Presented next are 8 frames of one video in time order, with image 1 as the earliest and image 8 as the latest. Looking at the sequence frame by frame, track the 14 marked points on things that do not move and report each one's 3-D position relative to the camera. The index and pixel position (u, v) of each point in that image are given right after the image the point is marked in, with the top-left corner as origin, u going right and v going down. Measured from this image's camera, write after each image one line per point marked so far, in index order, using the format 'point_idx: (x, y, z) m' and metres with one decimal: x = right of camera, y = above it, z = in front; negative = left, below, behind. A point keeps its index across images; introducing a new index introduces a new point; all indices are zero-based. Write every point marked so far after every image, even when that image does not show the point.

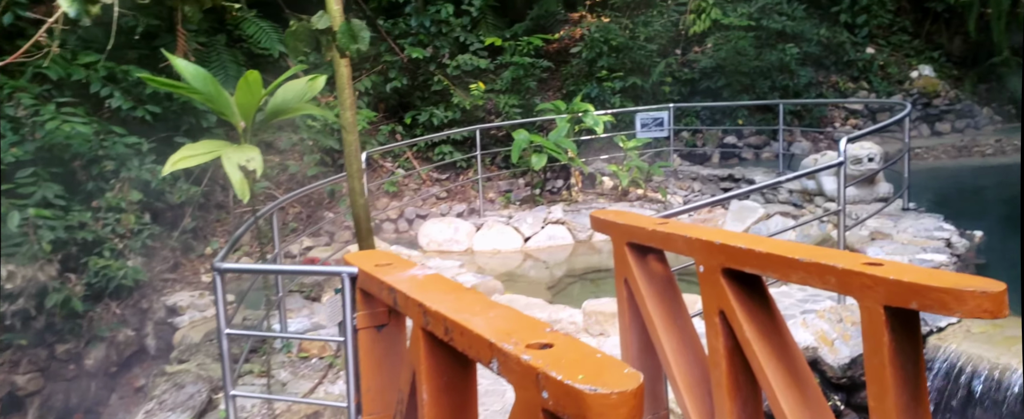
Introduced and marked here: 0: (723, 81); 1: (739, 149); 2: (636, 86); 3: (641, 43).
0: (+2.0, +1.2, +6.4) m
1: (+2.2, +0.6, +6.6) m
2: (+1.1, +1.1, +6.1) m
3: (+1.1, +1.4, +5.9) m
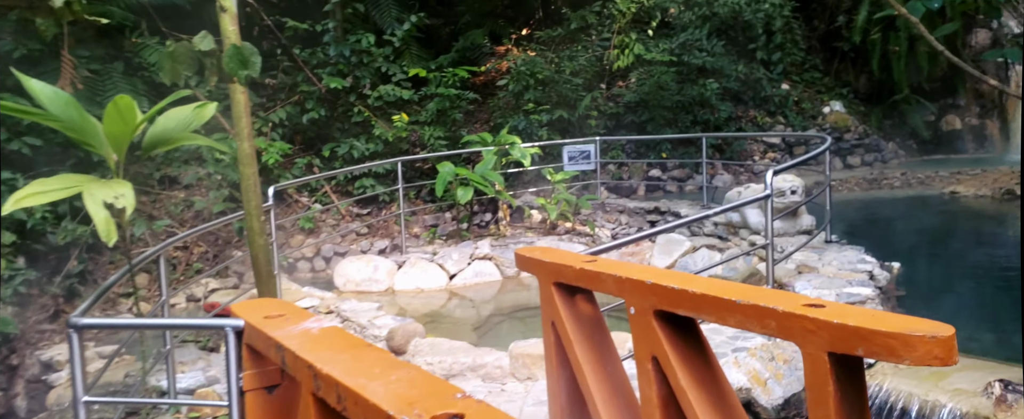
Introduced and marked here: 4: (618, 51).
0: (+1.3, +0.9, +6.5) m
1: (+1.5, +0.2, +6.6) m
2: (+0.5, +0.8, +6.0) m
3: (+0.5, +1.1, +5.9) m
4: (+1.0, +1.5, +6.4) m
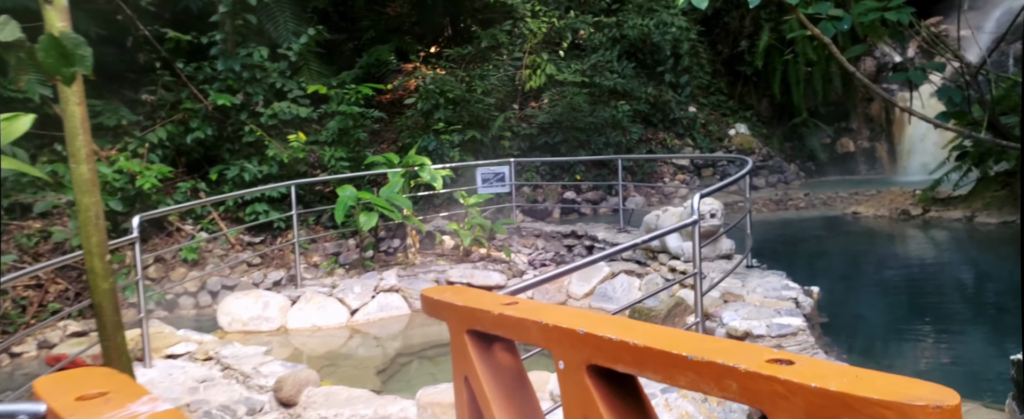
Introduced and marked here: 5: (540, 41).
0: (+0.5, +0.7, +6.4) m
1: (+0.6, 0.0, +6.5) m
2: (-0.3, +0.6, +5.8) m
3: (-0.3, +0.9, +5.7) m
4: (+0.1, +1.3, +6.2) m
5: (+0.2, +1.6, +6.5) m
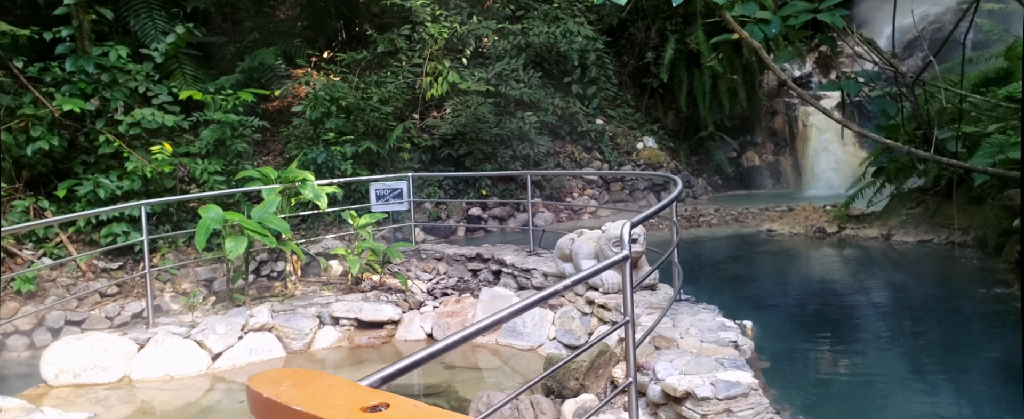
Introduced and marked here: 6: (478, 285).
0: (-0.4, +0.5, +6.0) m
1: (-0.3, -0.1, +6.1) m
2: (-1.1, +0.4, +5.3) m
3: (-1.1, +0.8, +5.2) m
4: (-0.7, +1.1, +5.8) m
5: (-0.6, +1.4, +6.1) m
6: (-0.2, -0.4, +3.7) m
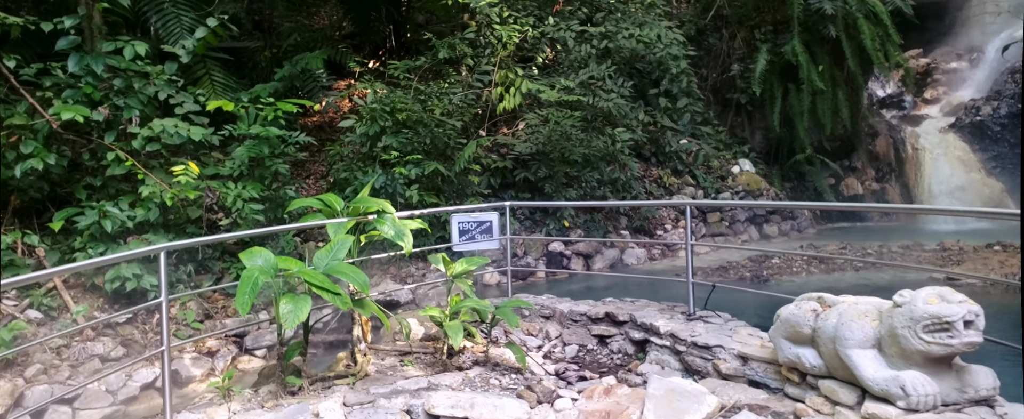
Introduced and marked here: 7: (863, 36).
0: (+0.2, +0.3, +5.0) m
1: (+0.4, -0.4, +5.1) m
2: (-0.5, +0.2, +4.3) m
3: (-0.4, +0.6, +4.2) m
4: (-0.1, +0.9, +4.8) m
5: (0.0, +1.2, +5.2) m
6: (+0.4, -0.6, +2.7) m
7: (+3.1, +1.5, +6.1) m
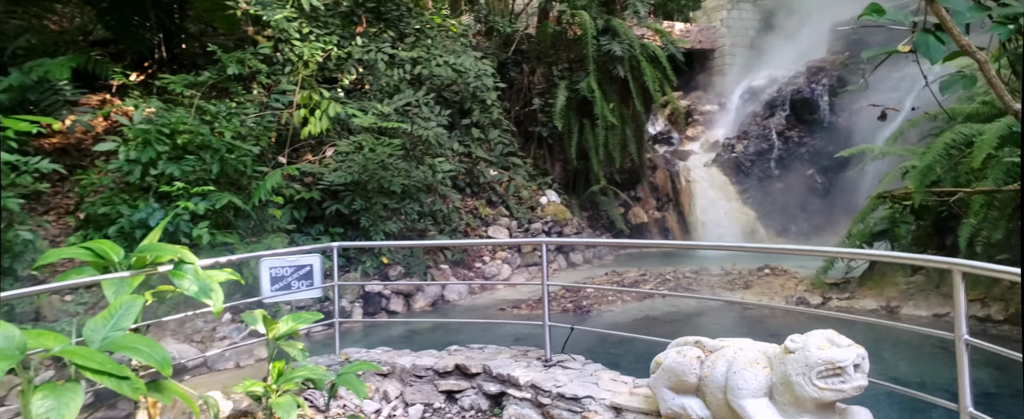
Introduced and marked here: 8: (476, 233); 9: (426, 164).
0: (-1.1, 0.0, +4.6) m
1: (-0.9, -0.6, +4.7) m
2: (-1.5, 0.0, +3.7) m
3: (-1.5, +0.4, +3.7) m
4: (-1.3, +0.6, +4.3) m
5: (-1.3, +0.9, +4.7) m
6: (-0.2, -0.7, +2.5) m
7: (+1.3, +1.3, +6.5) m
8: (-0.3, -0.2, +5.8) m
9: (-0.7, +0.3, +5.0) m
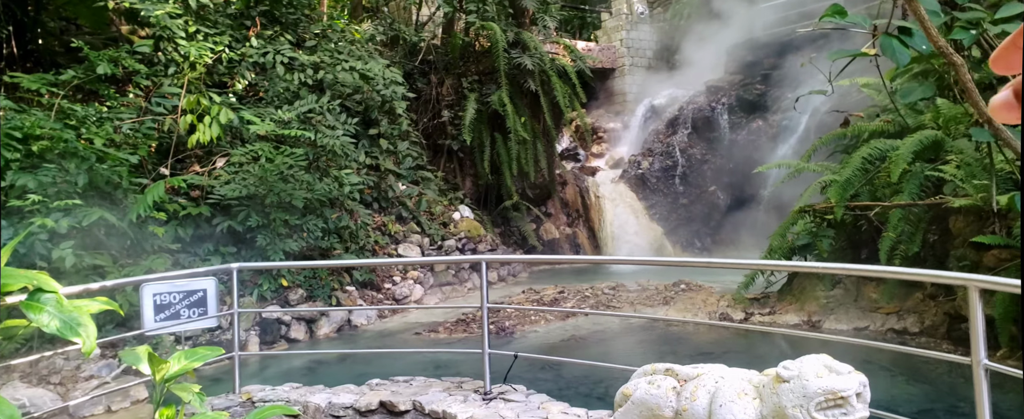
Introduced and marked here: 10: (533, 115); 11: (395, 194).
0: (-1.6, -0.1, +4.1) m
1: (-1.5, -0.7, +4.2) m
2: (-1.9, -0.1, +3.2) m
3: (-1.8, +0.3, +3.2) m
4: (-1.8, +0.5, +3.9) m
5: (-1.9, +0.8, +4.2) m
6: (-0.4, -0.8, +2.1) m
7: (+0.4, +1.1, +6.5) m
8: (-1.0, -0.3, +5.5) m
9: (-1.3, +0.2, +4.6) m
10: (+0.2, +0.9, +6.7) m
11: (-1.0, +0.1, +5.7) m
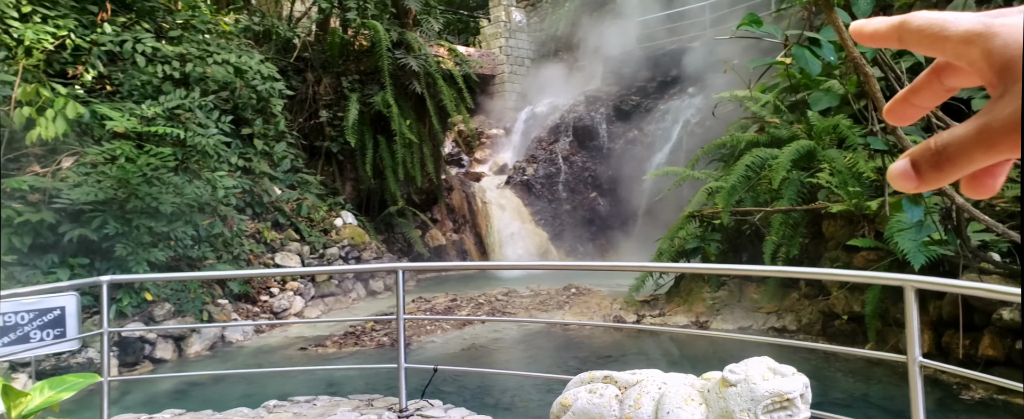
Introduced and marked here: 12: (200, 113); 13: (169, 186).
0: (-2.2, -0.1, +3.7) m
1: (-2.1, -0.8, +3.8) m
2: (-2.3, -0.1, +2.7) m
3: (-2.2, +0.3, +2.7) m
4: (-2.3, +0.5, +3.4) m
5: (-2.5, +0.8, +3.7) m
6: (-0.6, -0.8, +1.9) m
7: (-0.6, +1.1, +6.3) m
8: (-1.9, -0.4, +5.1) m
9: (-2.0, +0.2, +4.2) m
10: (-0.9, +0.9, +6.5) m
11: (-1.9, +0.1, +5.3) m
12: (-2.0, +0.6, +4.5) m
13: (-2.0, +0.1, +3.9) m
